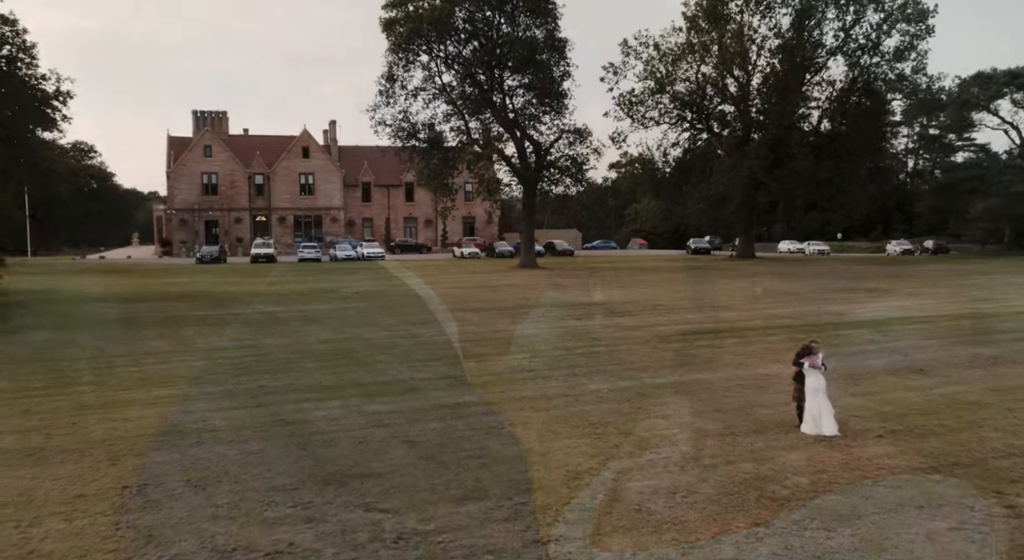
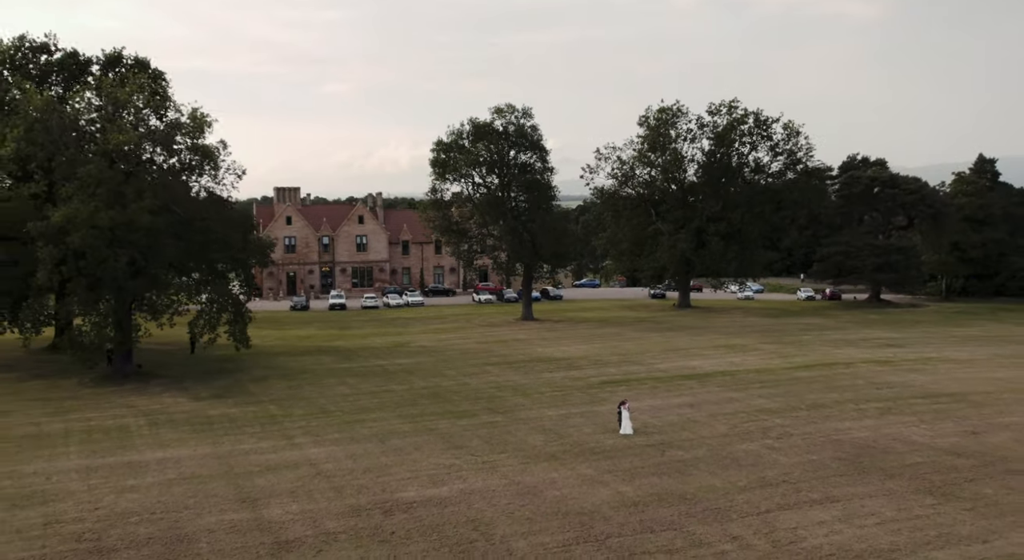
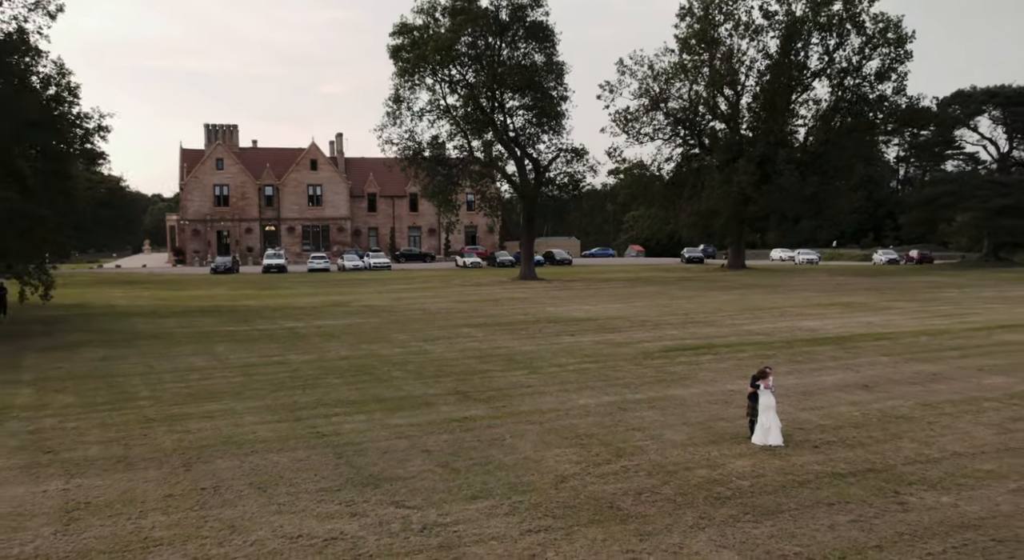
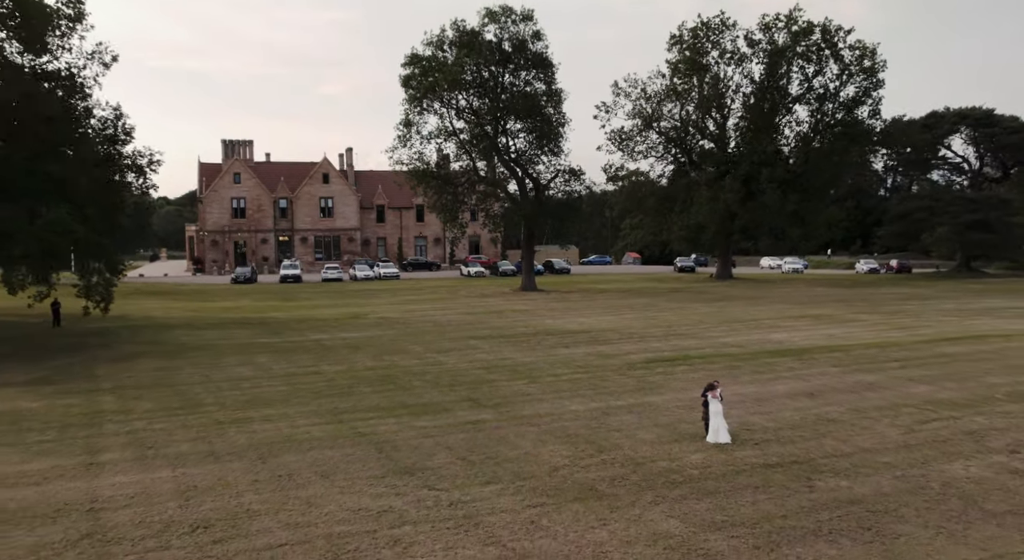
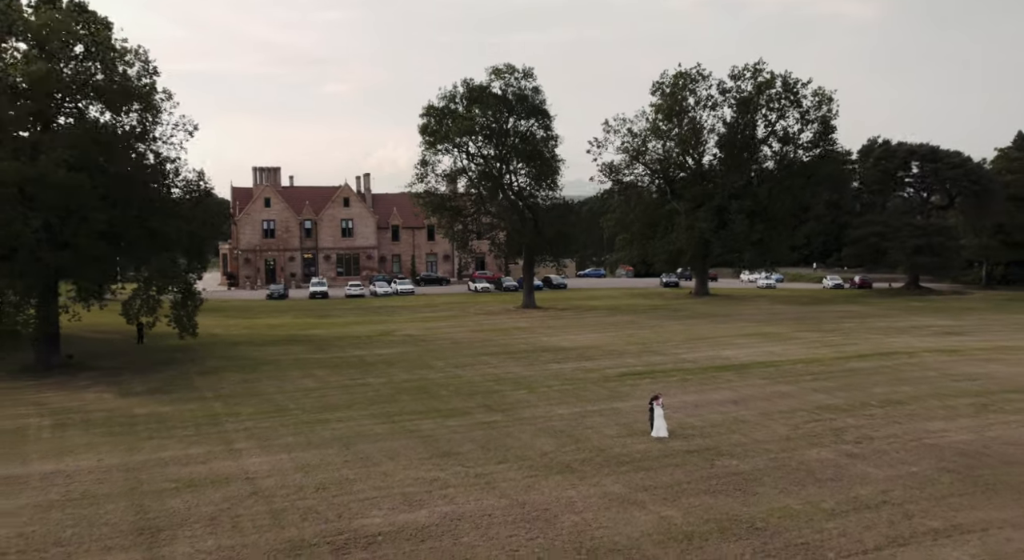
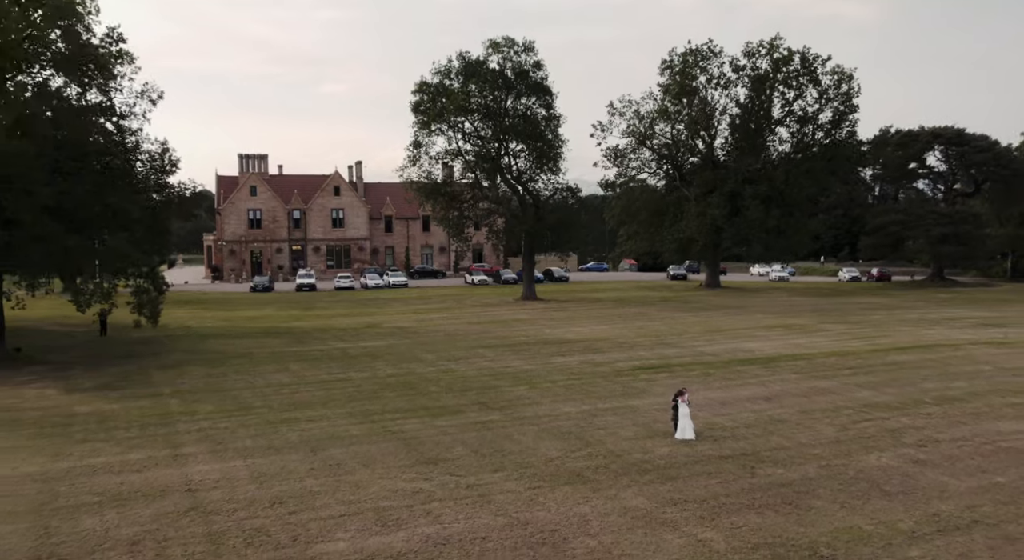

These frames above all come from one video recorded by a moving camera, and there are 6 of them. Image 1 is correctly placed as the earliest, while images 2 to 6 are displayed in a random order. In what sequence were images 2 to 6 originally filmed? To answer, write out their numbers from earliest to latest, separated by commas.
3, 4, 6, 5, 2
